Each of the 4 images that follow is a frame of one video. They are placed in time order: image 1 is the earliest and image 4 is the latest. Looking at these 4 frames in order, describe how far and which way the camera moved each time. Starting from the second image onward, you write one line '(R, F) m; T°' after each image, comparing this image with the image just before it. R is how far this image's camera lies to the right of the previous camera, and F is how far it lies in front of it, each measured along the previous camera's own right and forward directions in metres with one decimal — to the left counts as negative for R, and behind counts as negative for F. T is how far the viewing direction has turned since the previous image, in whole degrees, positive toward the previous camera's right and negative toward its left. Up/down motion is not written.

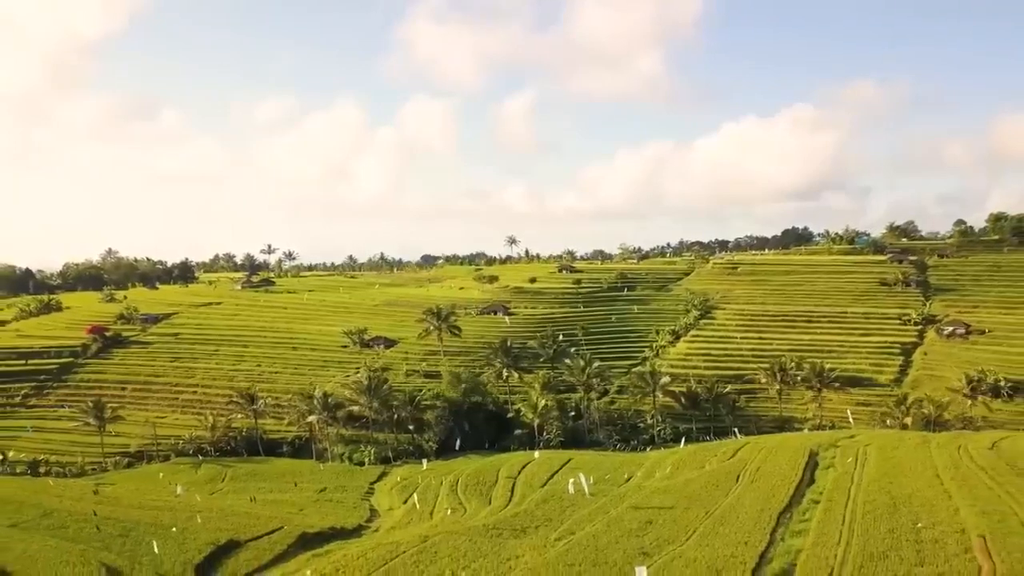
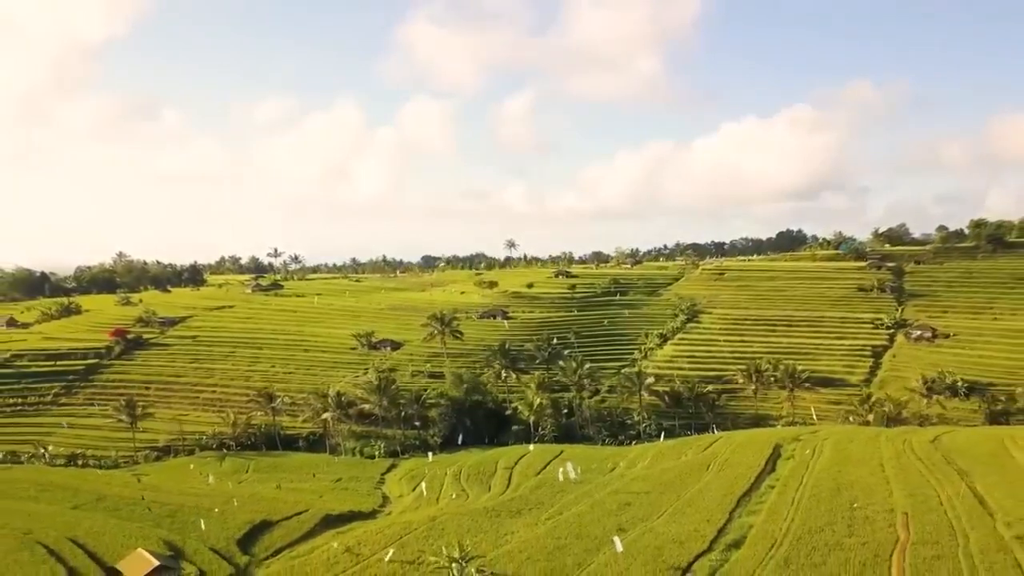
(+0.3, -7.9) m; 0°
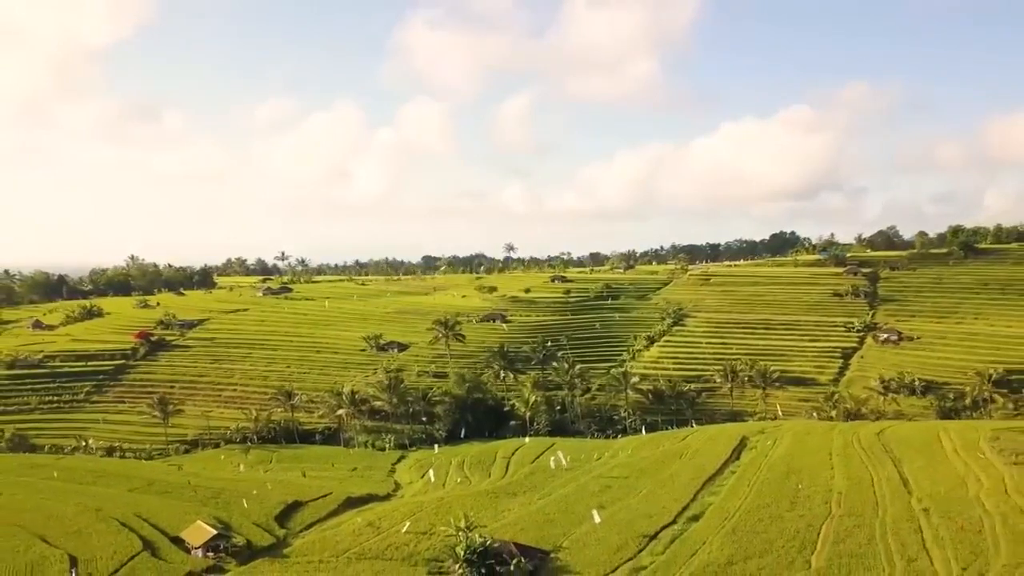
(+0.2, -9.5) m; 0°
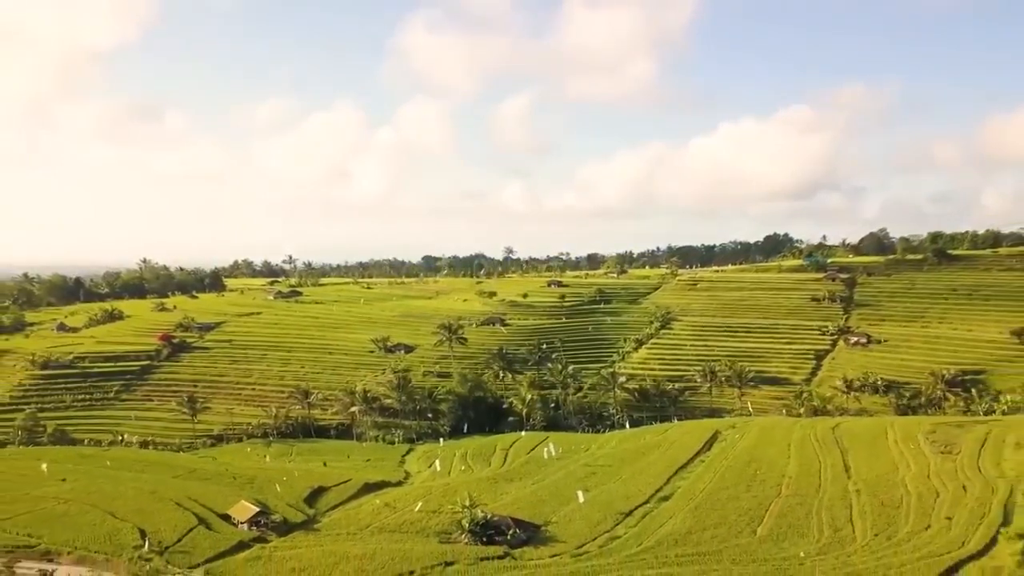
(+0.3, -10.0) m; 0°
